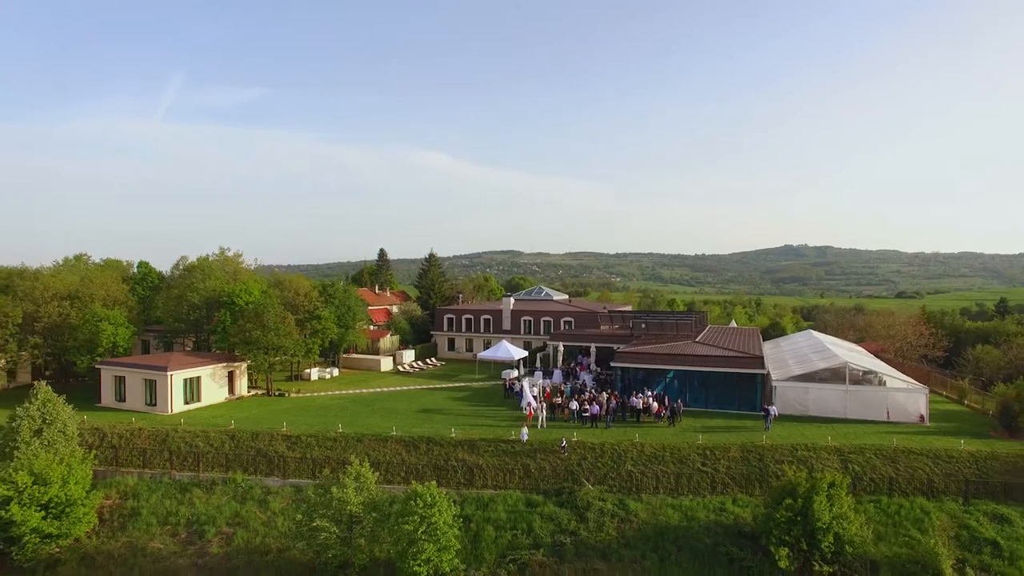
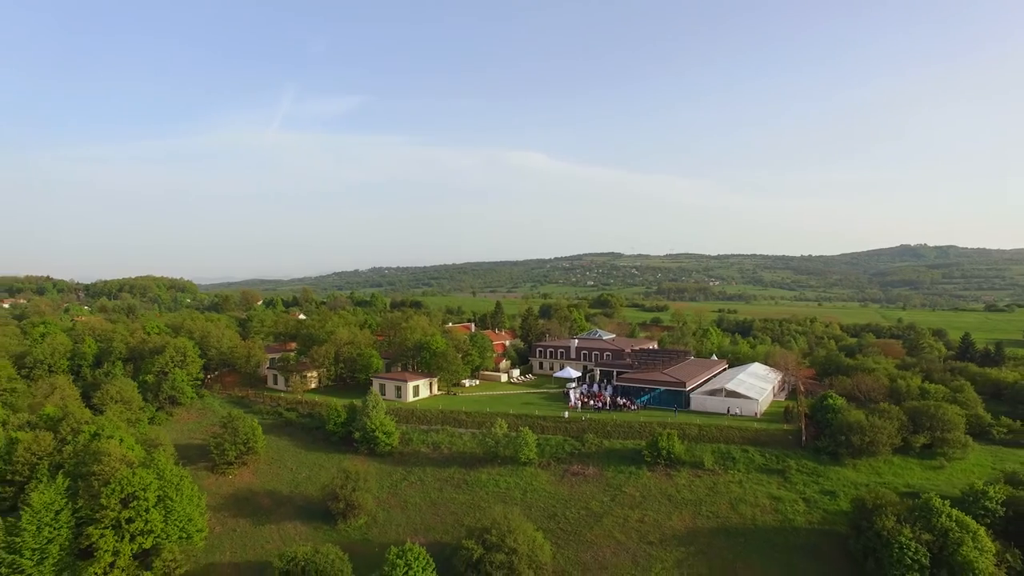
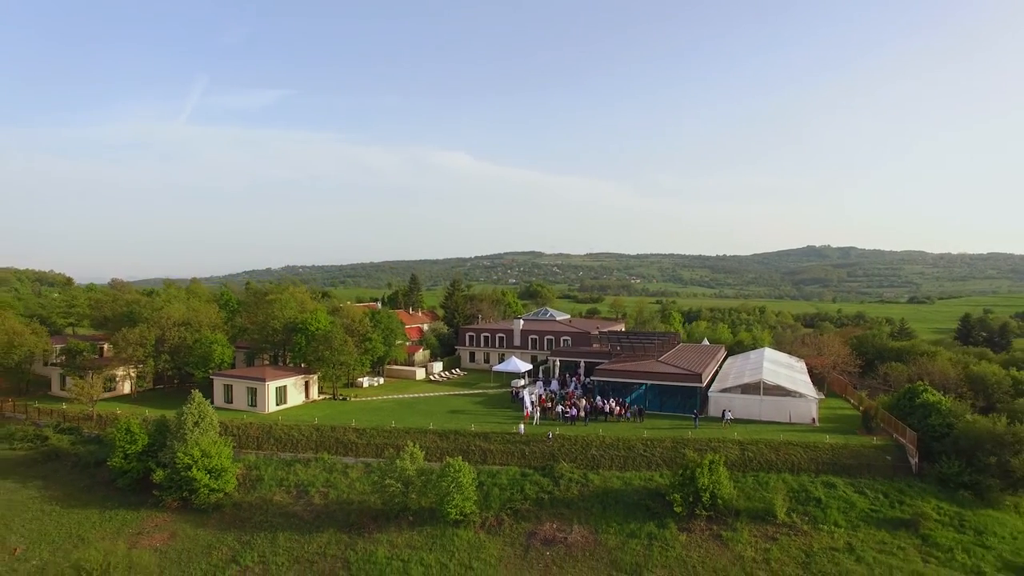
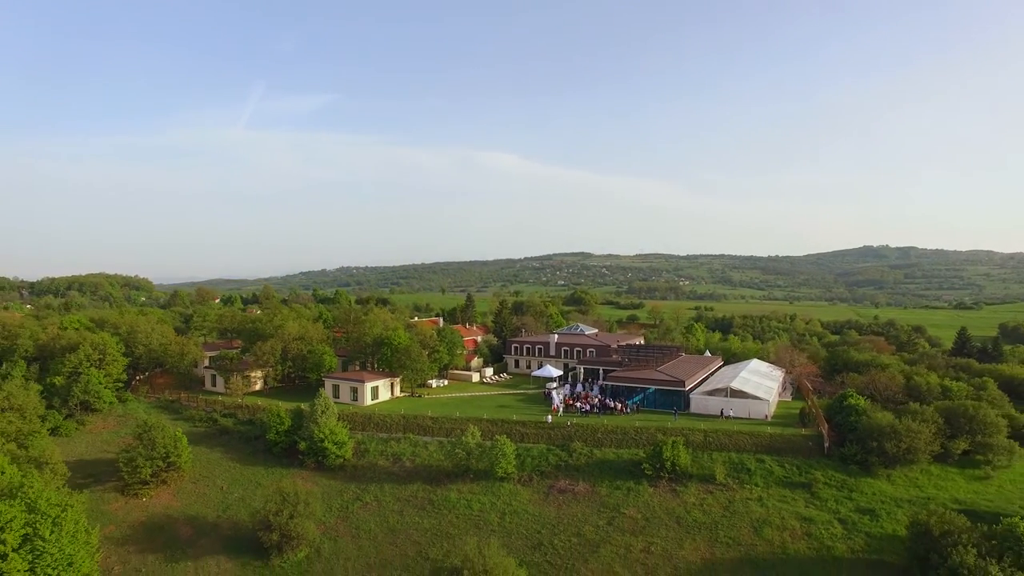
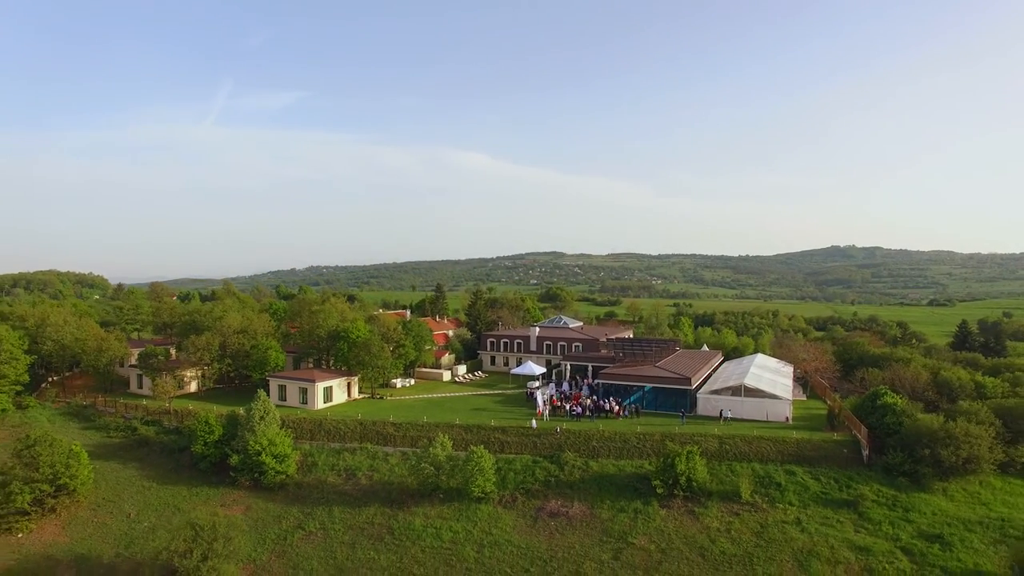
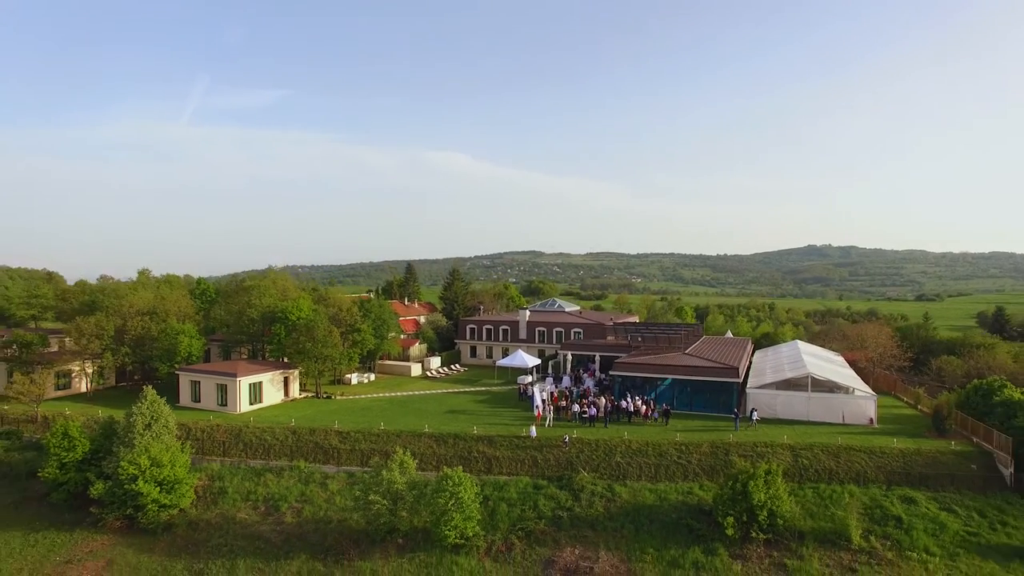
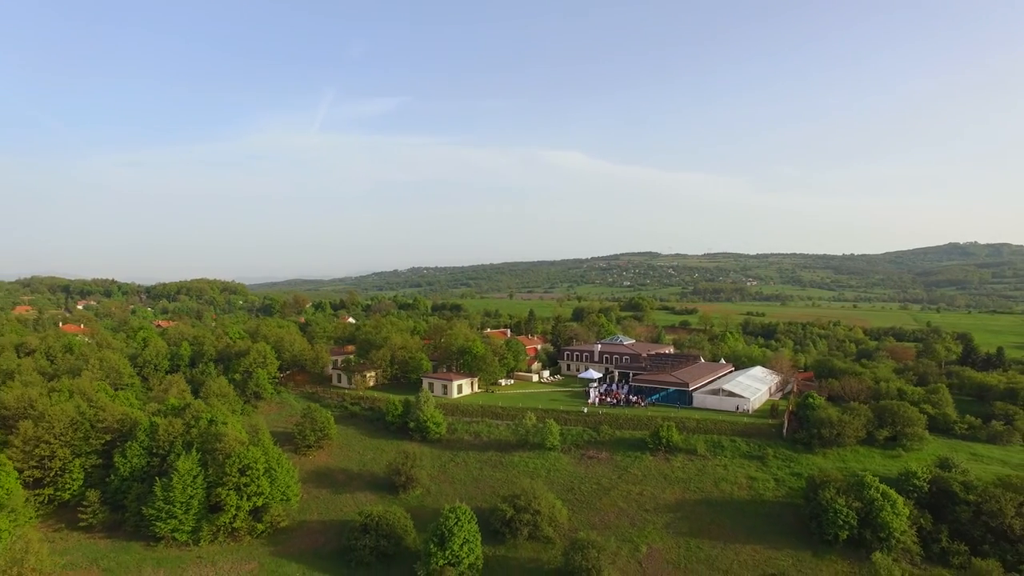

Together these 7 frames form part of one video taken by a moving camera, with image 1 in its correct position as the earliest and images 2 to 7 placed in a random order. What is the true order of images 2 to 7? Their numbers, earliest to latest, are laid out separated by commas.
6, 3, 5, 4, 2, 7
